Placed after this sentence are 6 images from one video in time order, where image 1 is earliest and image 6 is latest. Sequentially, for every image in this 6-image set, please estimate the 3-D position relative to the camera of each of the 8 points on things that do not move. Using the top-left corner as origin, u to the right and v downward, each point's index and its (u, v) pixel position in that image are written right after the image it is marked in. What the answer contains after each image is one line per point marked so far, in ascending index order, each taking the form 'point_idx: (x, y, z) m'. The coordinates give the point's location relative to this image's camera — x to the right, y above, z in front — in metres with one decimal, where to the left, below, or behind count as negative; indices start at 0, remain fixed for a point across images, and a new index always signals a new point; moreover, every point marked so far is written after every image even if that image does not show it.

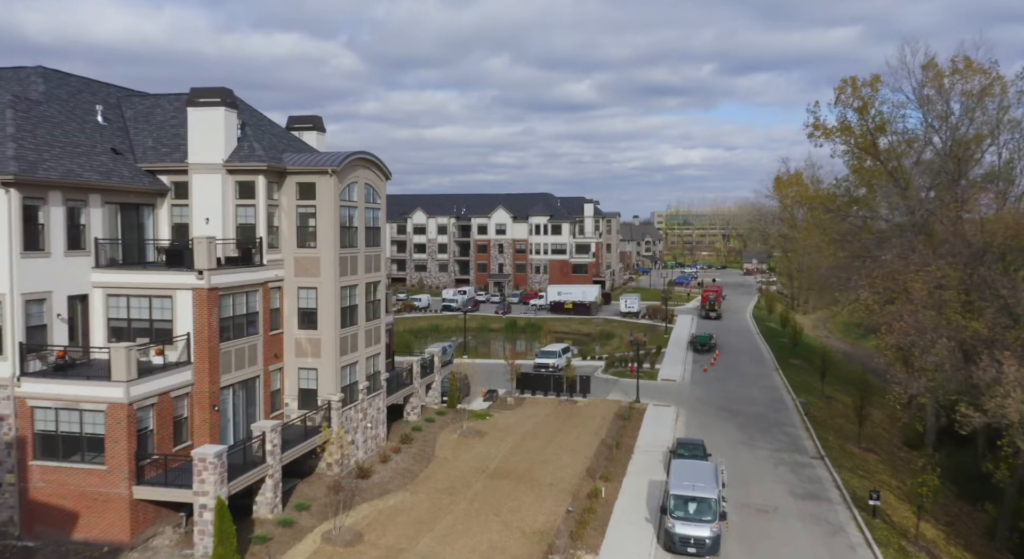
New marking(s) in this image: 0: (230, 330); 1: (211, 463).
0: (-7.2, -1.3, +19.0) m
1: (-6.4, -3.9, +15.8) m
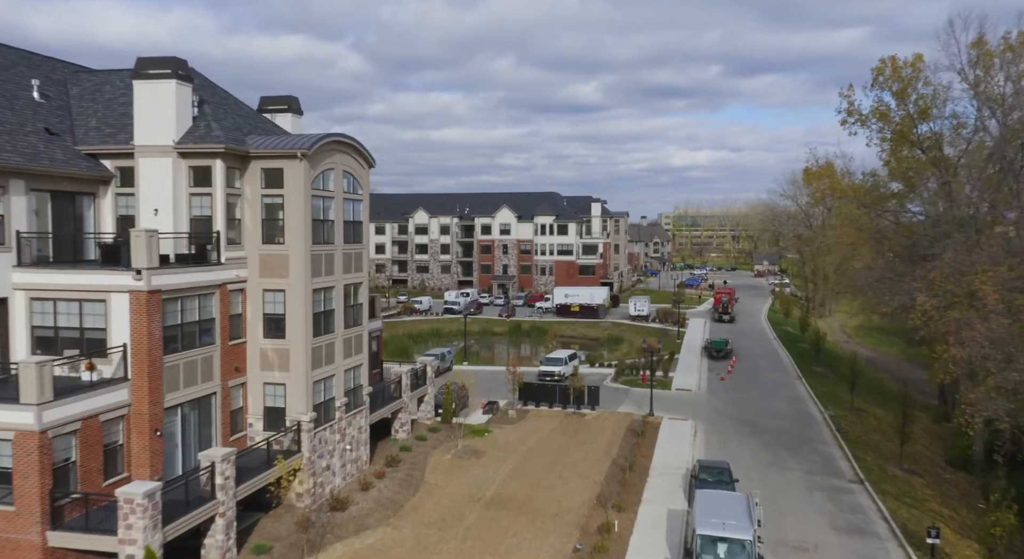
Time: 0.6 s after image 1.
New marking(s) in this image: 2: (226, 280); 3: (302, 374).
0: (-7.3, -1.3, +16.1) m
1: (-6.5, -3.9, +12.9) m
2: (-6.8, 0.0, +17.6) m
3: (-5.2, -2.3, +18.3) m
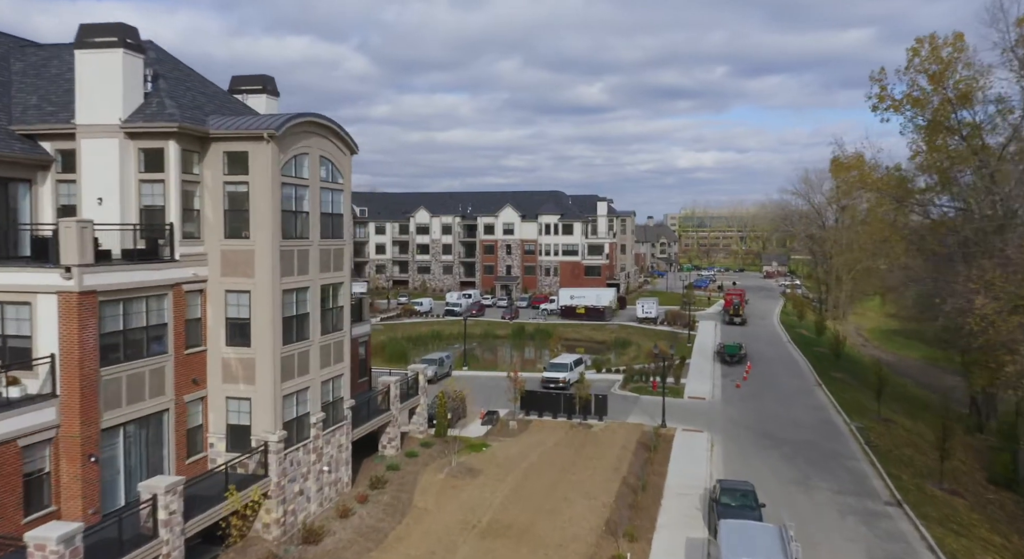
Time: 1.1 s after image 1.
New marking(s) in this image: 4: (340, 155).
0: (-7.3, -1.3, +13.9) m
1: (-6.6, -3.9, +10.7) m
2: (-6.8, 0.0, +15.3) m
3: (-5.2, -2.3, +16.0) m
4: (-4.3, +3.1, +18.7) m
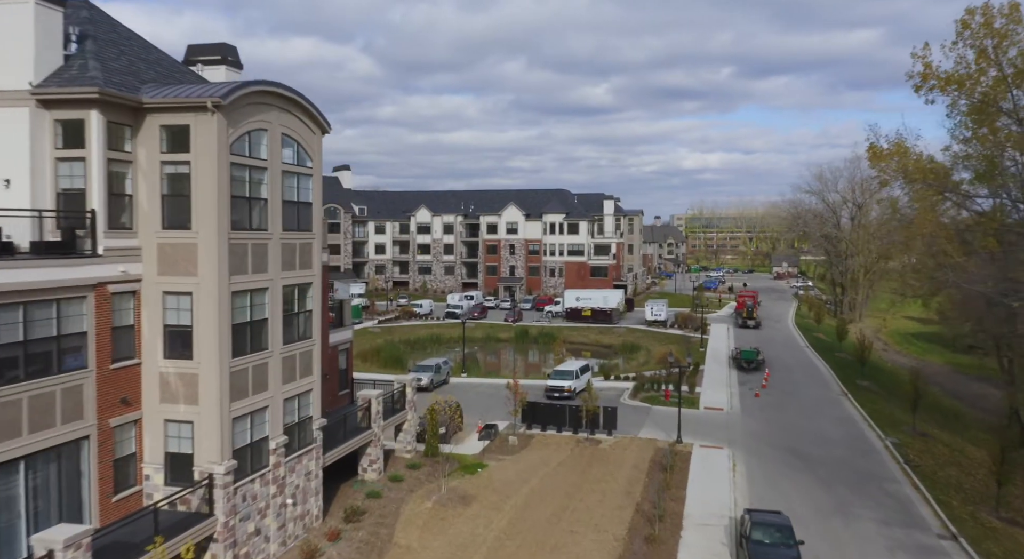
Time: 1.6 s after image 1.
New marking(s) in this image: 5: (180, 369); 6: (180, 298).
0: (-7.4, -1.3, +11.2) m
1: (-6.7, -3.9, +8.0) m
2: (-6.9, 0.0, +12.7) m
3: (-5.3, -2.3, +13.3) m
4: (-4.4, +3.1, +16.1) m
5: (-6.0, -1.6, +13.4) m
6: (-6.0, -0.3, +13.4) m
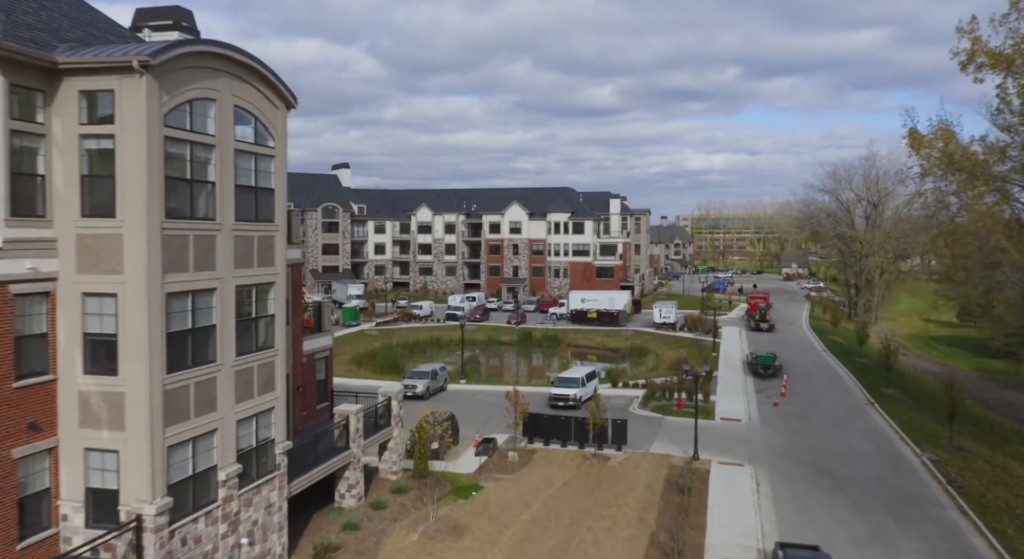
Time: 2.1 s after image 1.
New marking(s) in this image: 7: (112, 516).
0: (-7.5, -1.3, +8.9) m
1: (-6.8, -3.9, +5.6) m
2: (-7.0, 0.0, +10.3) m
3: (-5.4, -2.3, +10.9) m
4: (-4.5, +3.2, +13.7) m
5: (-6.1, -1.6, +11.0) m
6: (-6.1, -0.3, +11.0) m
7: (-6.0, -3.6, +11.2) m
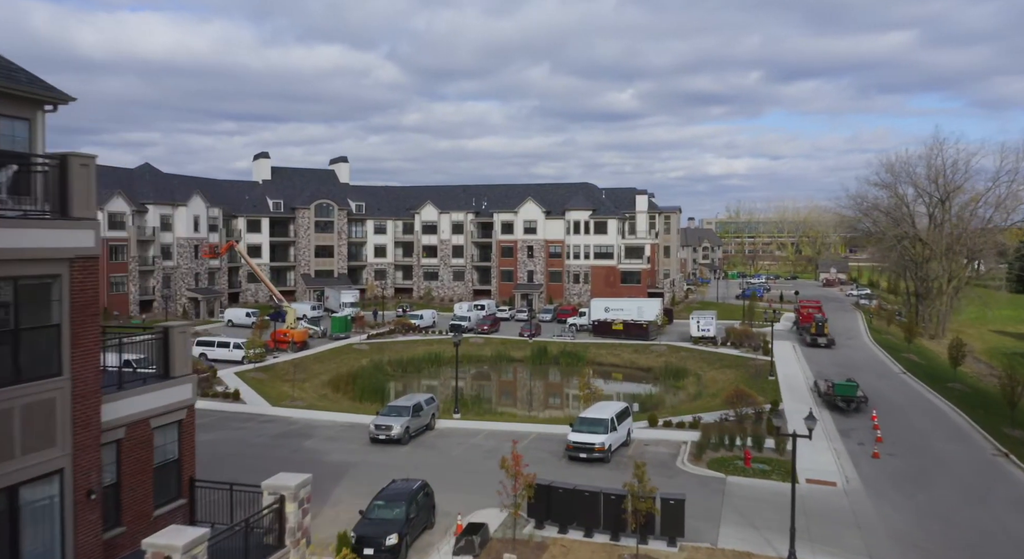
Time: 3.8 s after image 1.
0: (-8.0, -1.3, +0.7) m
1: (-7.4, -3.9, -2.6) m
2: (-7.4, 0.0, +2.1) m
3: (-5.8, -2.3, +2.7) m
4: (-4.8, +3.1, +5.4) m
5: (-6.5, -1.6, +2.8) m
6: (-6.5, -0.4, +2.8) m
7: (-6.4, -3.6, +2.9) m
